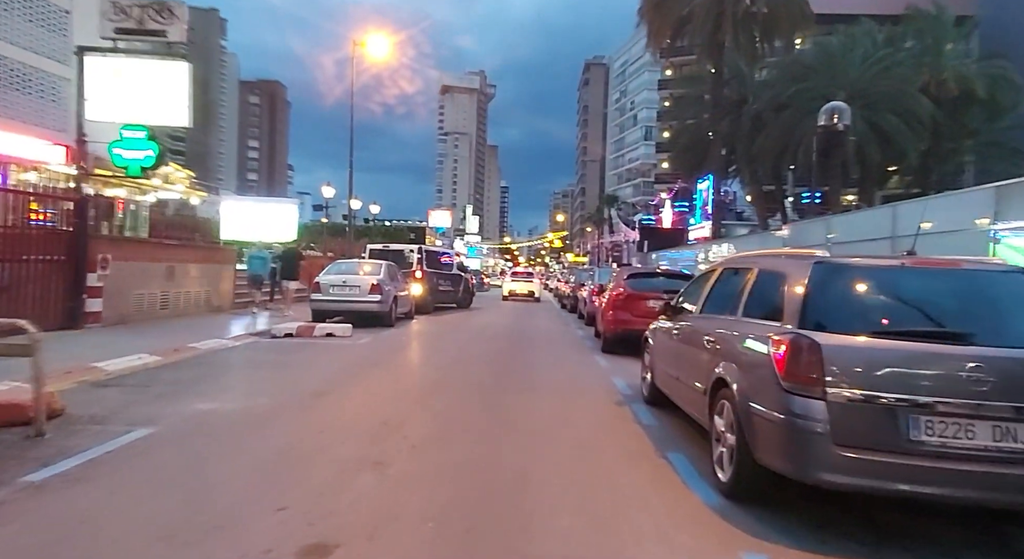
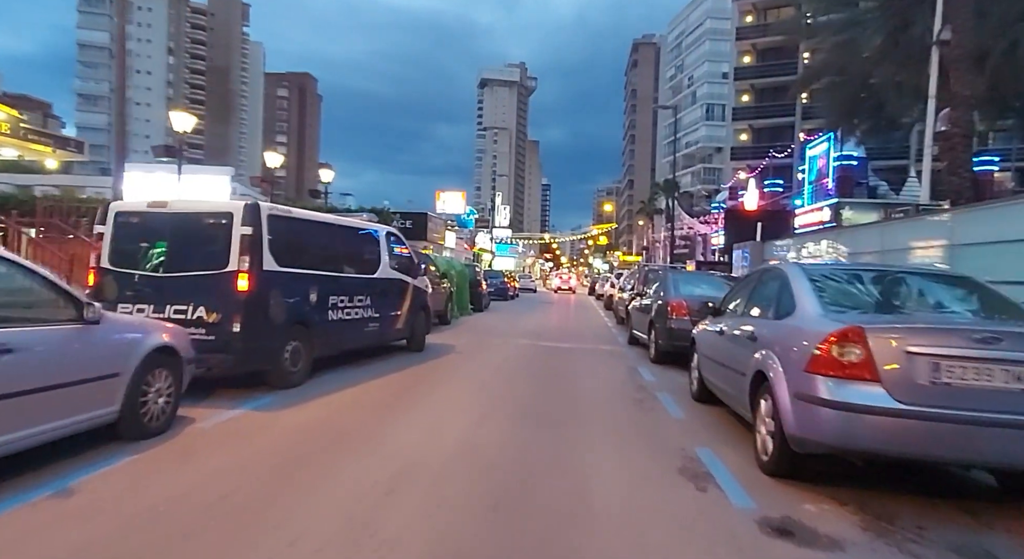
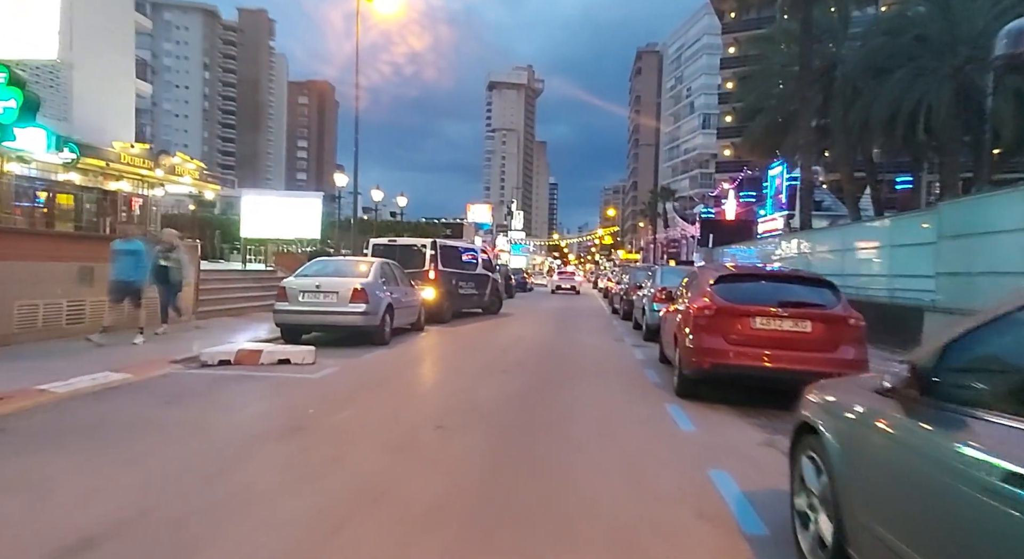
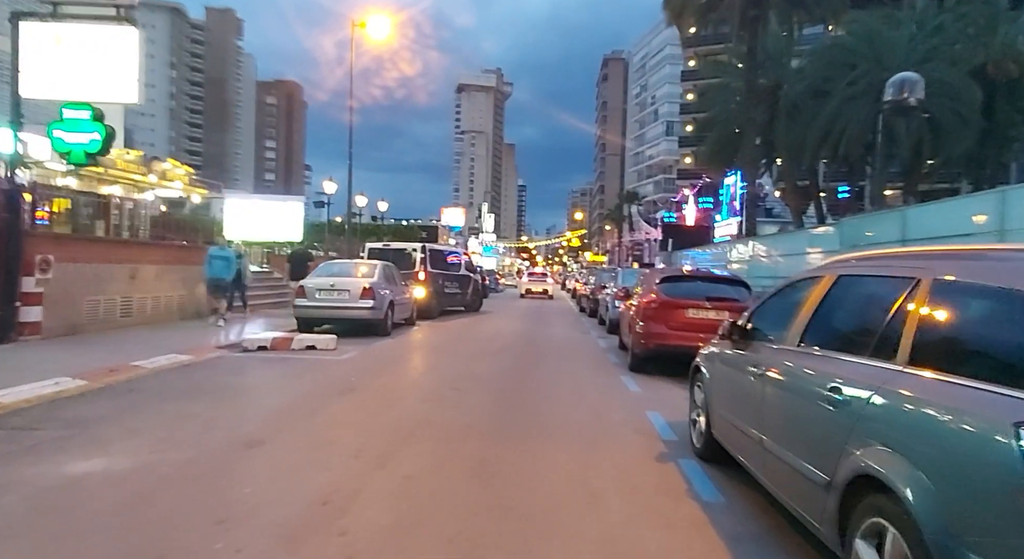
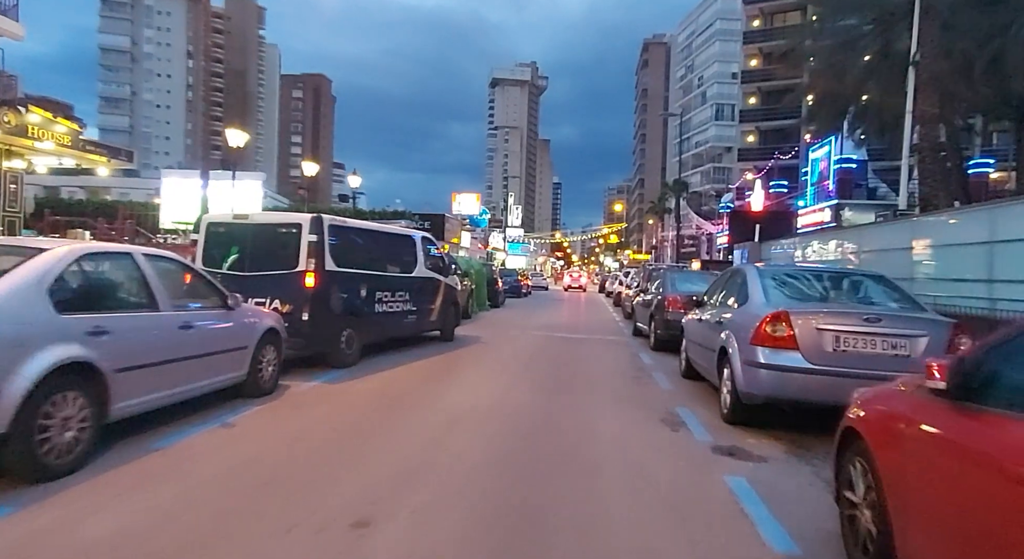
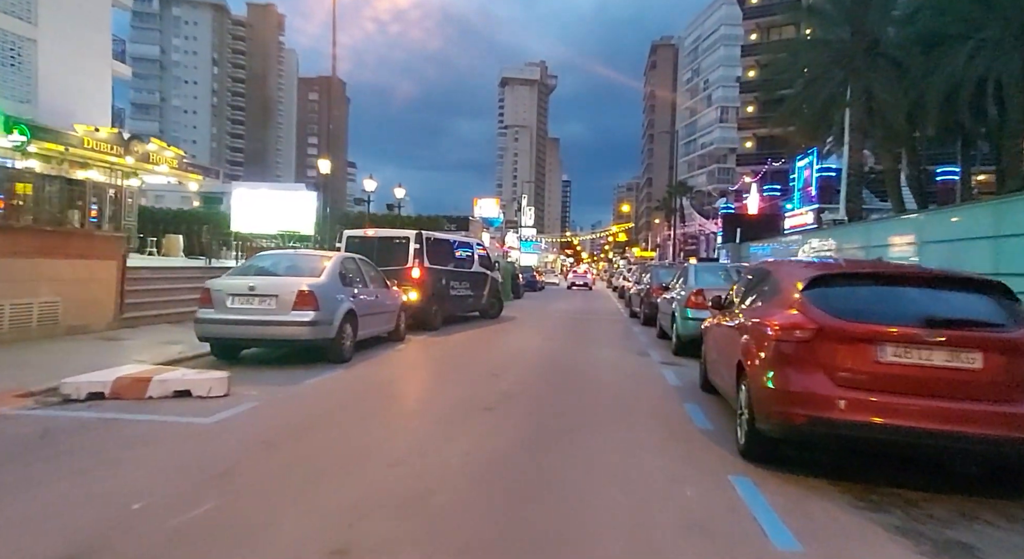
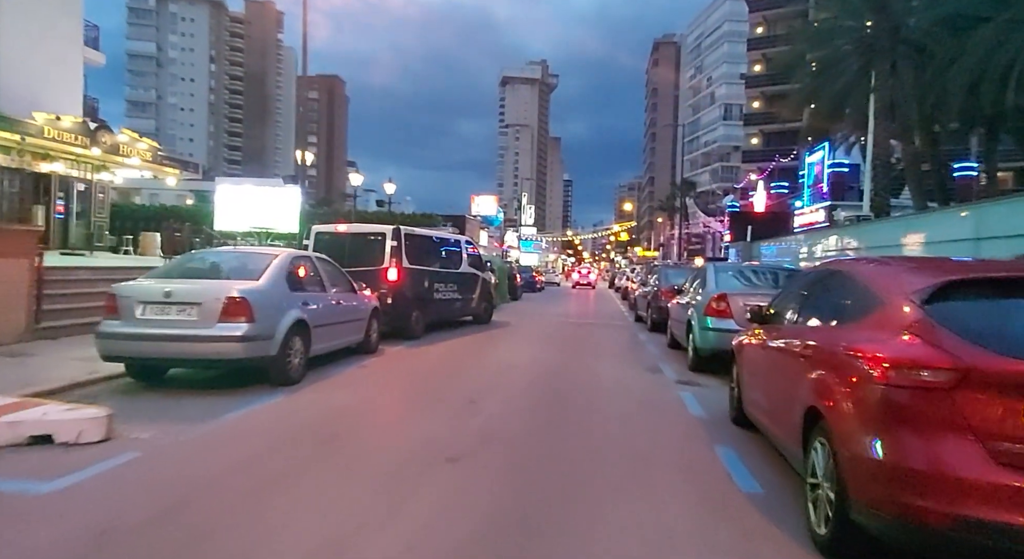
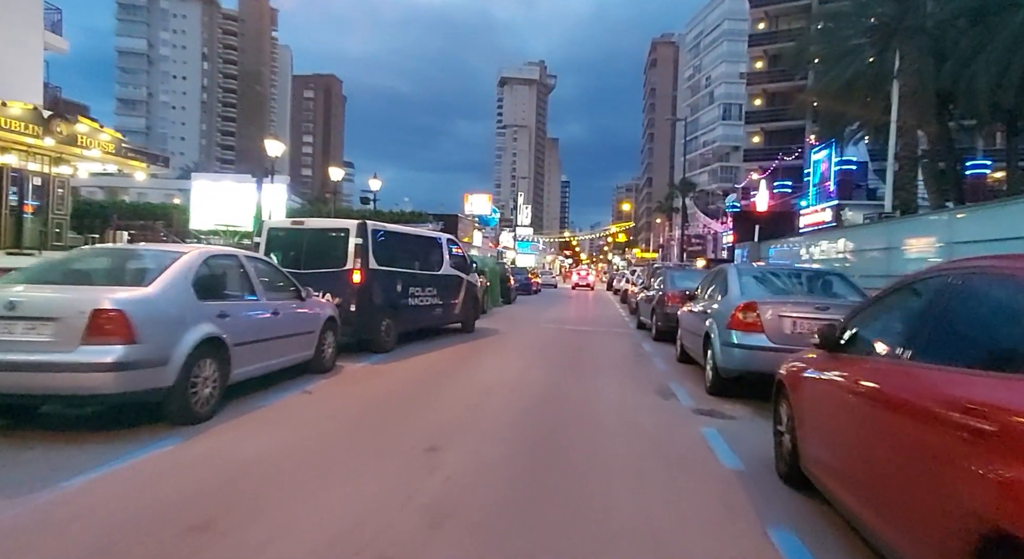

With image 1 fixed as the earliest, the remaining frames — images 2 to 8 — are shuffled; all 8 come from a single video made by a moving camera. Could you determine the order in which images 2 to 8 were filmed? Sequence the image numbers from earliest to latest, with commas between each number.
4, 3, 6, 7, 8, 5, 2
